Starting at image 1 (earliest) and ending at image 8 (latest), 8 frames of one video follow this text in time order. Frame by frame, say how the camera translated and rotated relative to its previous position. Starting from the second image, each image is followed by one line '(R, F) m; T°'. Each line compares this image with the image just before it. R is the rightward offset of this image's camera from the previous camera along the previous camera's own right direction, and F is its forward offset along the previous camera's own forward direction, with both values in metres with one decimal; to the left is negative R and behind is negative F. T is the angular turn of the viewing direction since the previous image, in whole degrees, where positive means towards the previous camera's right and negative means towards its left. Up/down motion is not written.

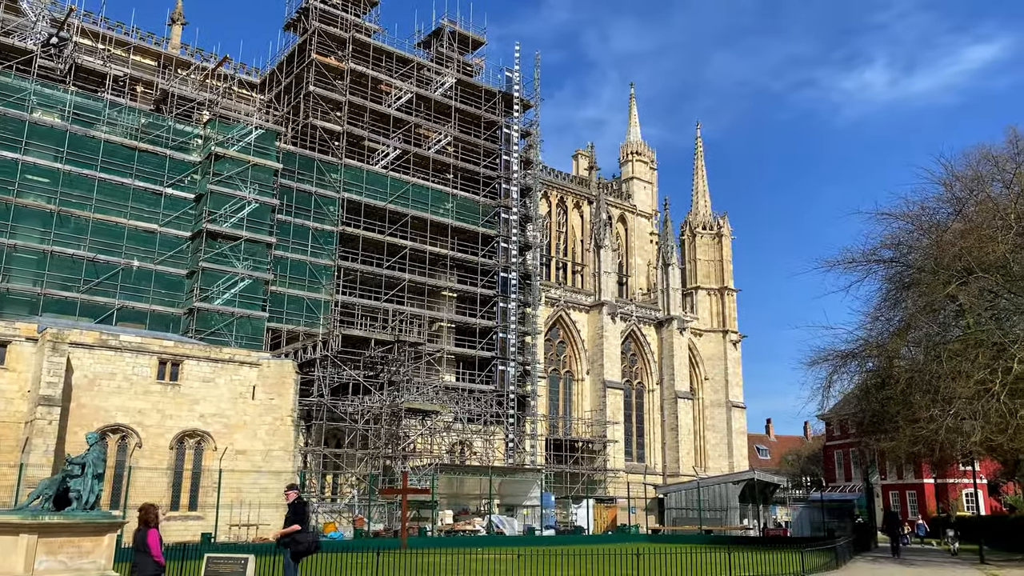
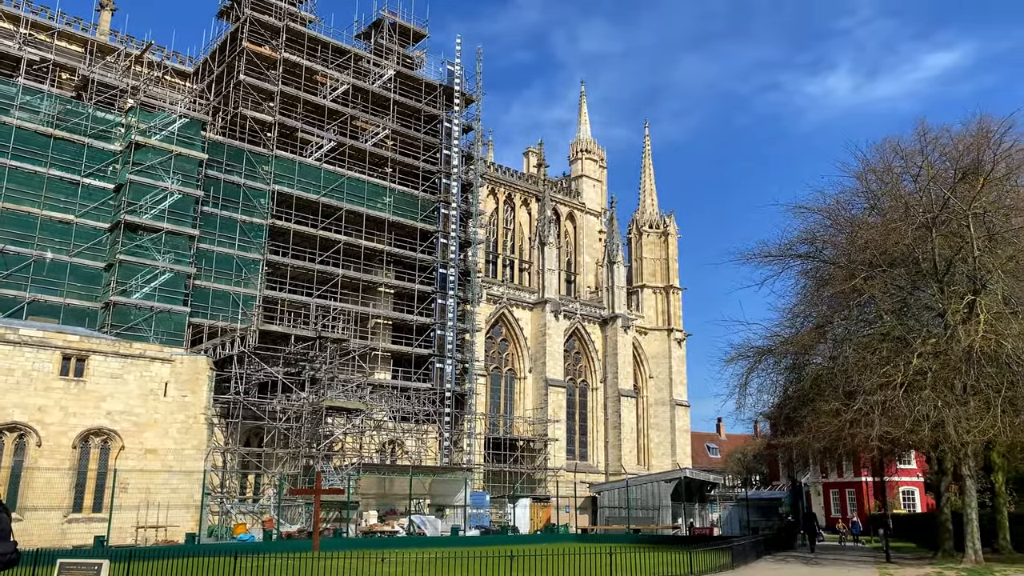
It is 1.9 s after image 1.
(+1.2, +0.5) m; +3°
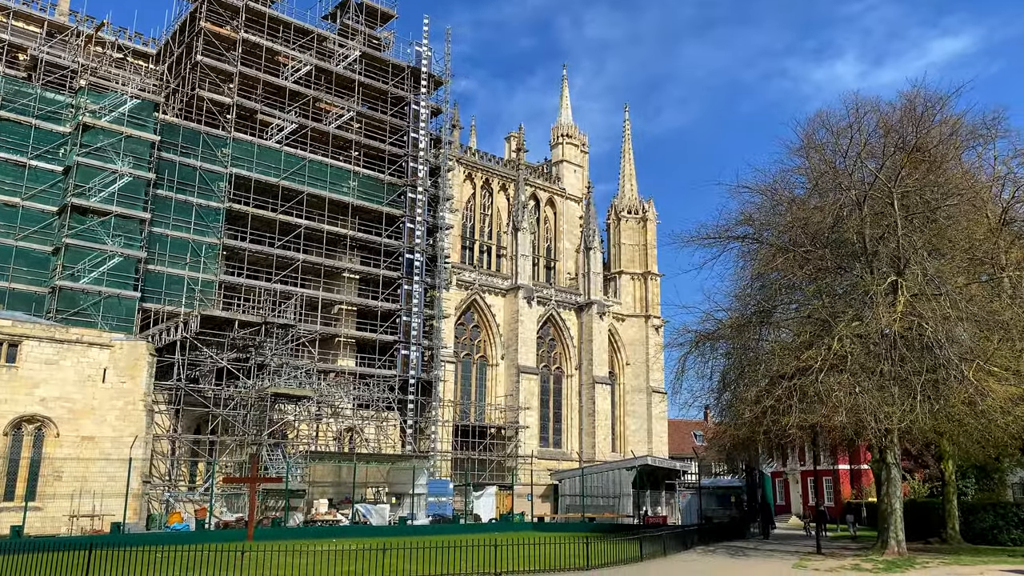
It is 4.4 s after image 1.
(+1.5, +0.6) m; 0°
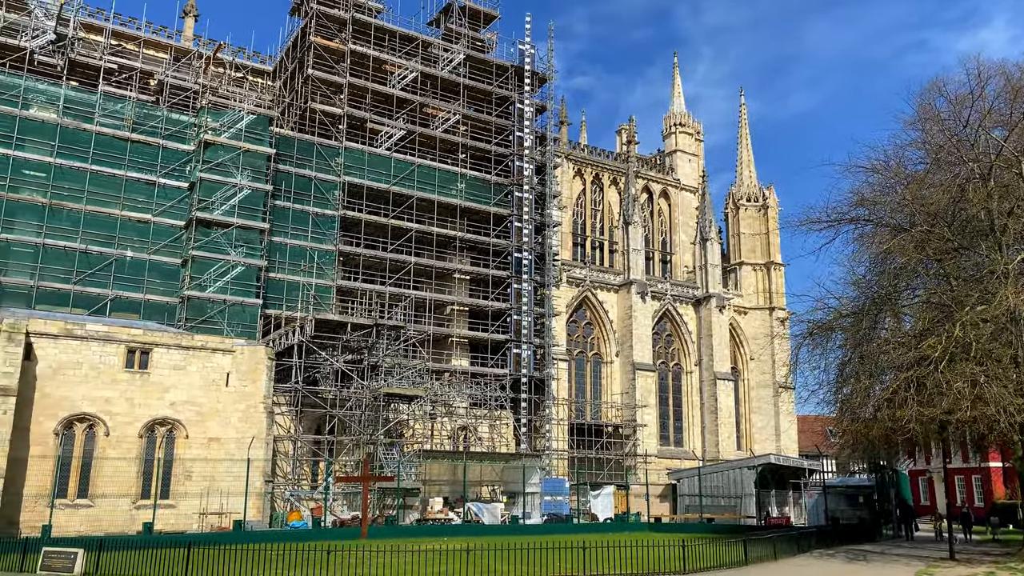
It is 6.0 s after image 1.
(+0.5, +0.4) m; -8°
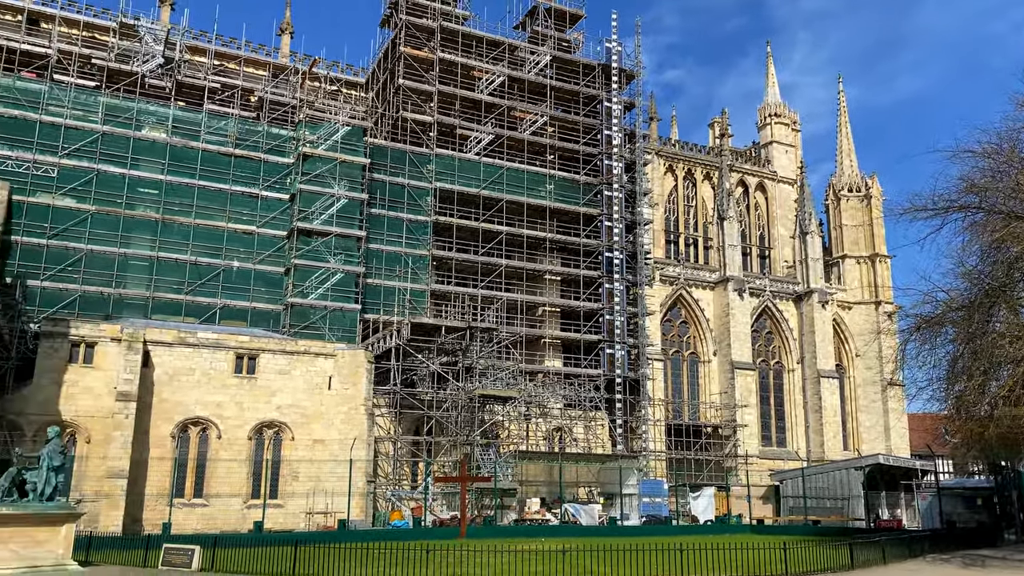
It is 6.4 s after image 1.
(+0.1, 0.0) m; -6°
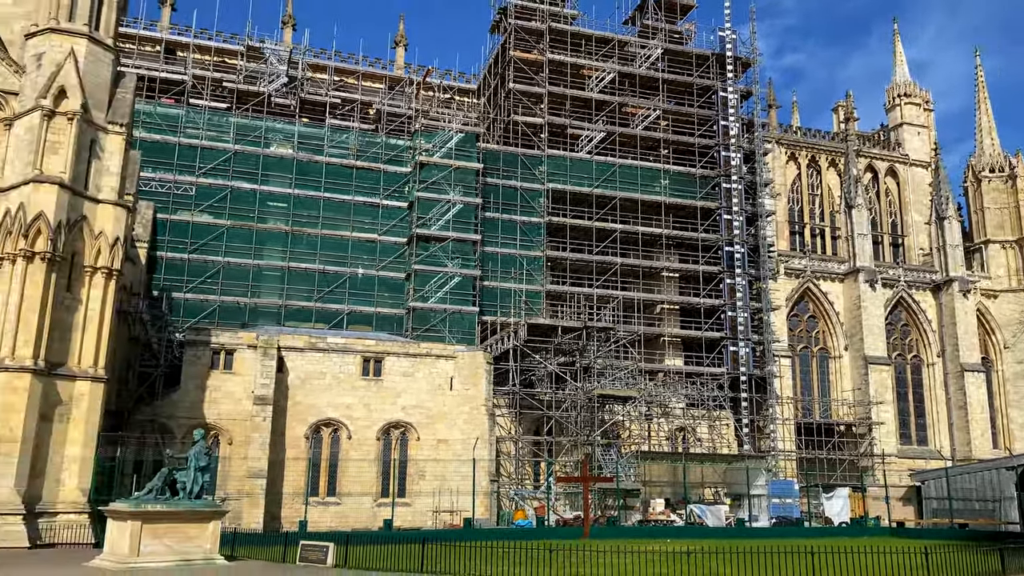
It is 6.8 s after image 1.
(0.0, 0.0) m; -8°
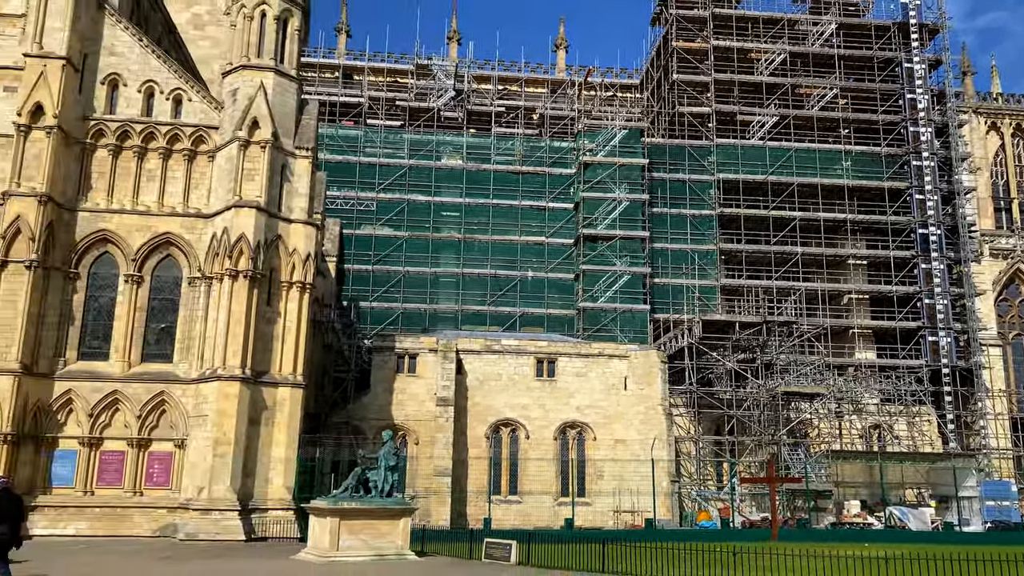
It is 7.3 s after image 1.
(0.0, 0.0) m; -12°
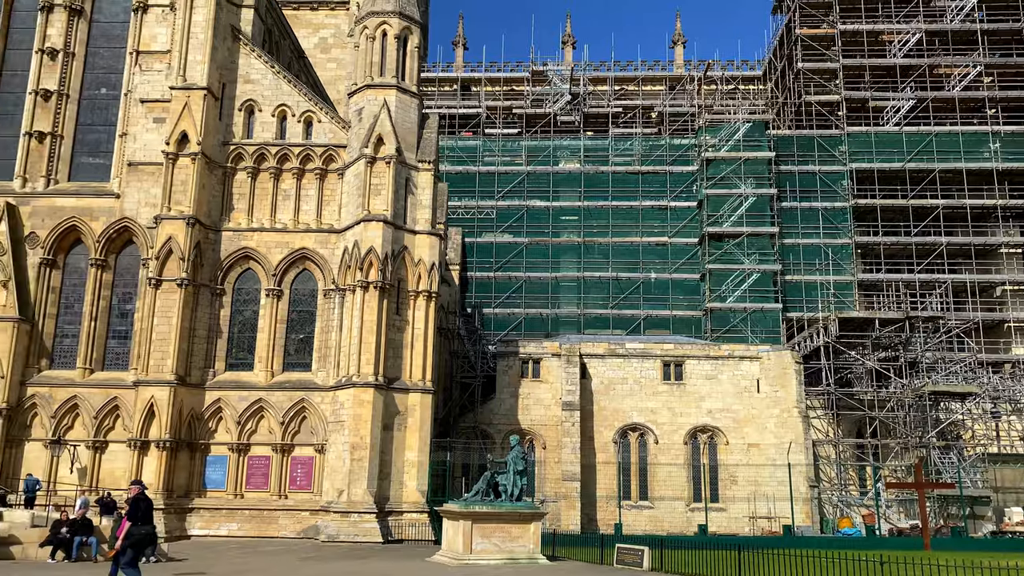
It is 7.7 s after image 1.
(0.0, 0.0) m; -8°
